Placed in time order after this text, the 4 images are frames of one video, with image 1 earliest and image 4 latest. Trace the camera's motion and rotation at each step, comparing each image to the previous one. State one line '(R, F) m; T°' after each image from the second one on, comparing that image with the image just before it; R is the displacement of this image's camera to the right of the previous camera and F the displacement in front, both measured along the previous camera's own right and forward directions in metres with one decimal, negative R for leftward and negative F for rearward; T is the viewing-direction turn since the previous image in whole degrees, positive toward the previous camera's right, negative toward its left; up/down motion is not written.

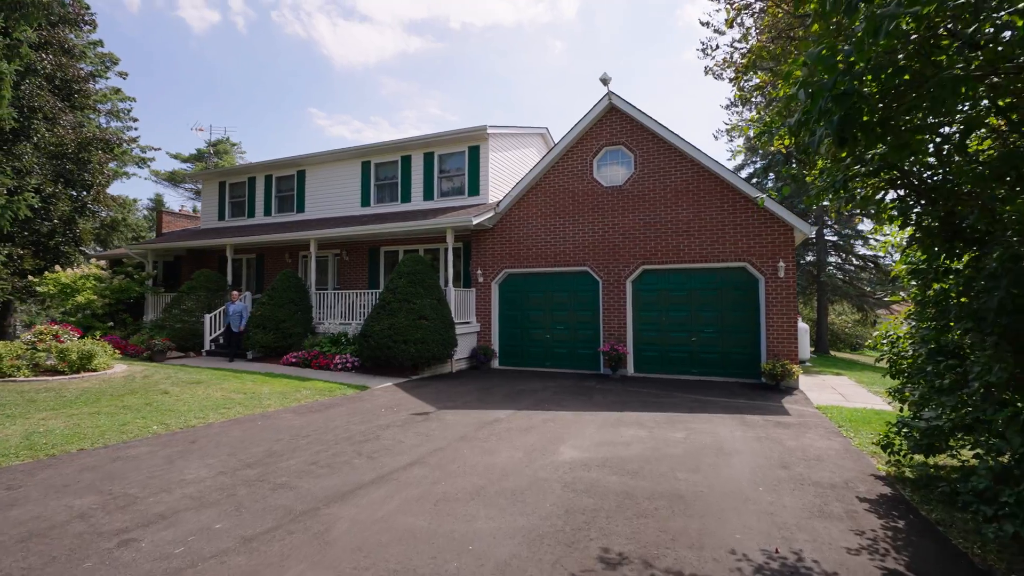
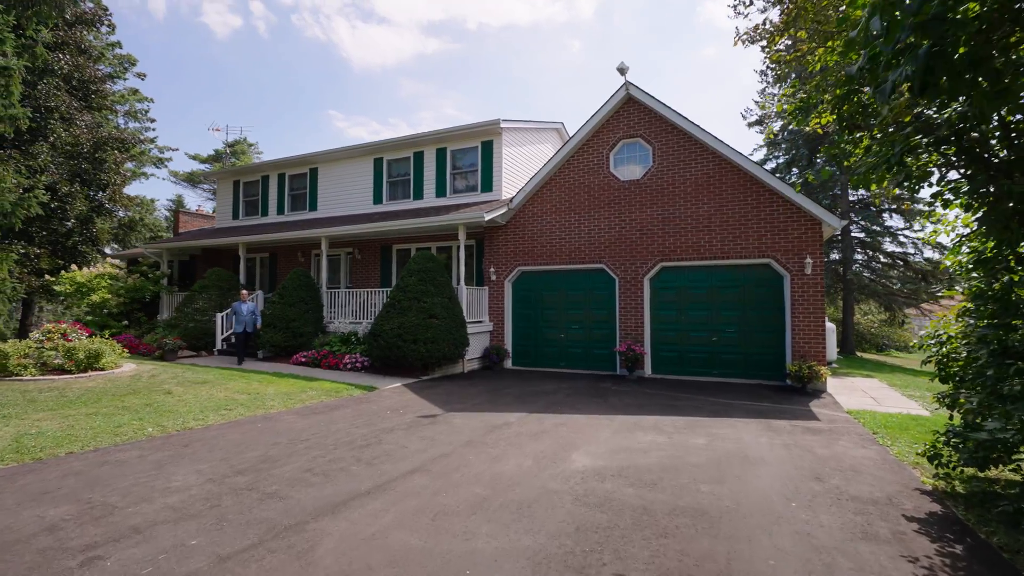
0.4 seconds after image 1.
(+0.1, +0.4) m; -2°
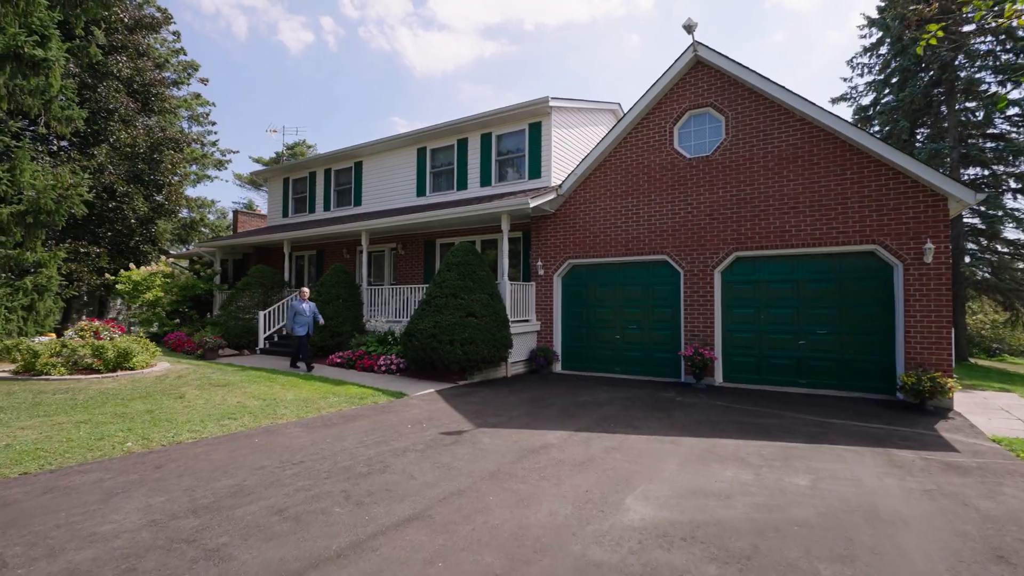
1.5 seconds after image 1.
(+0.2, +1.3) m; -6°
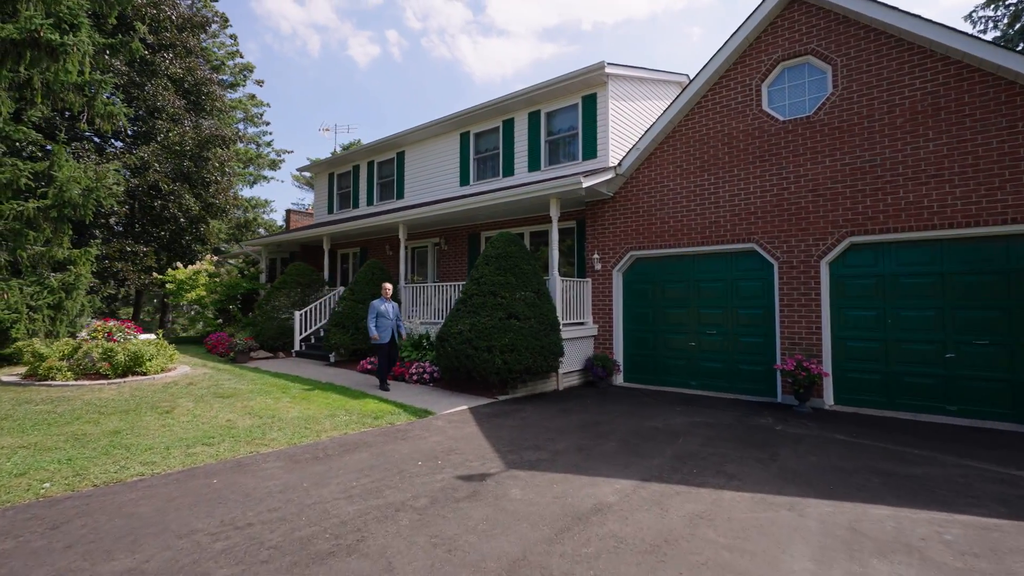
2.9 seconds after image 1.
(+0.1, +1.6) m; -6°
